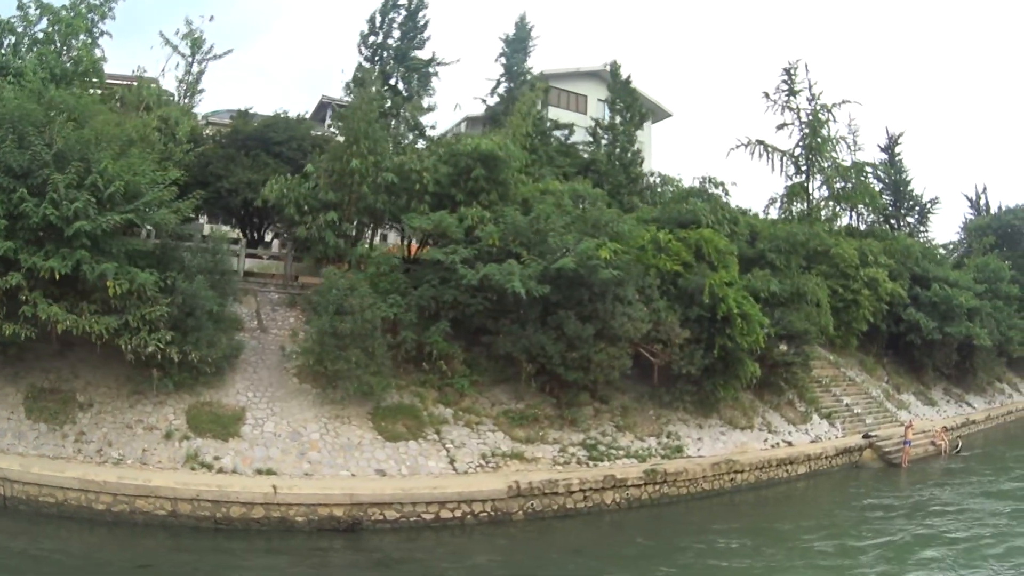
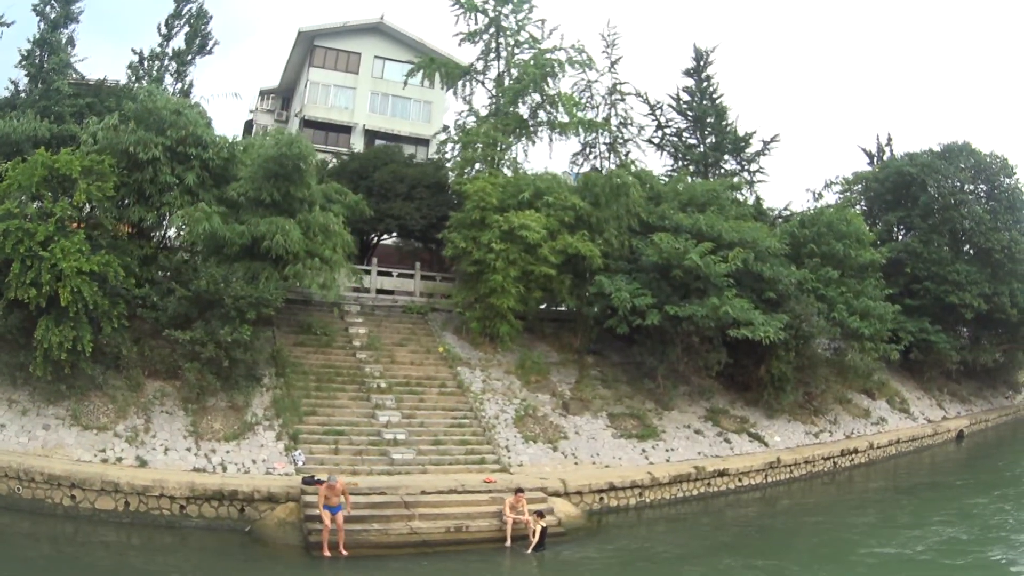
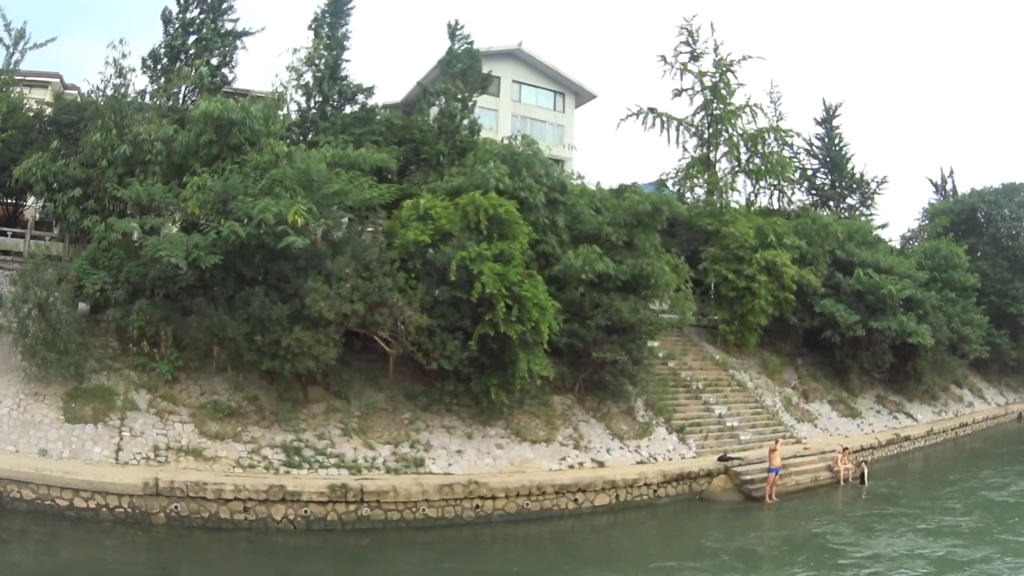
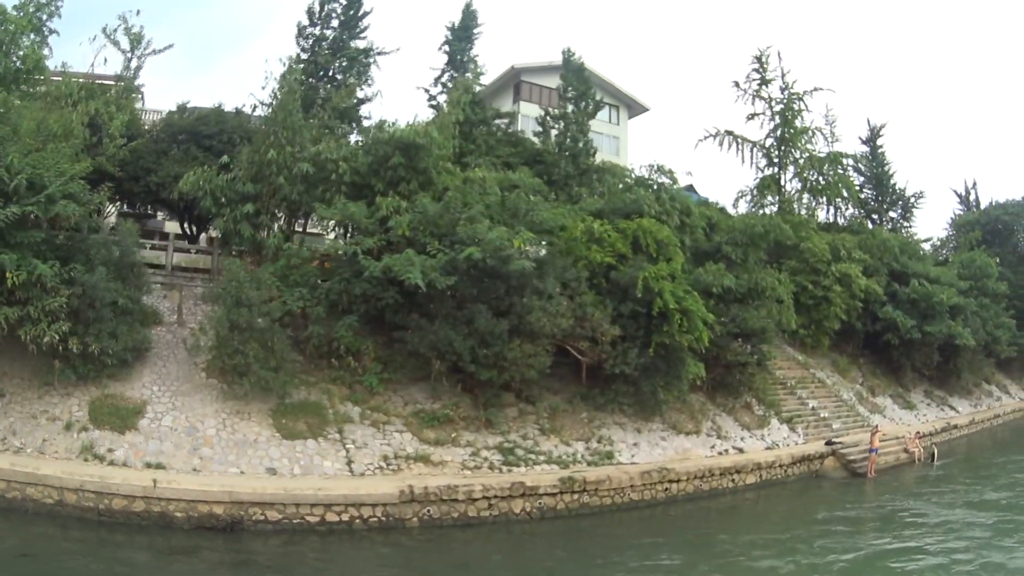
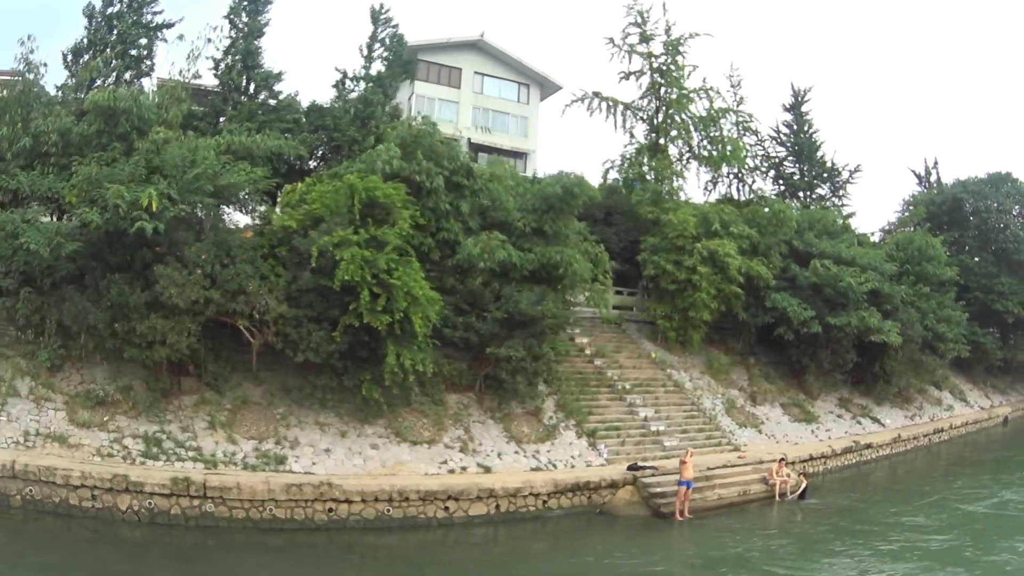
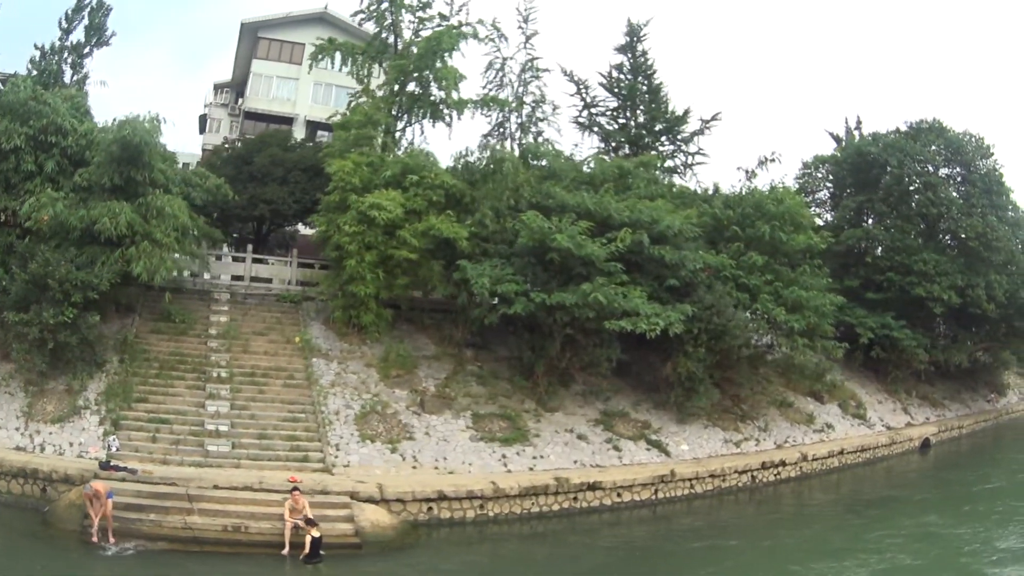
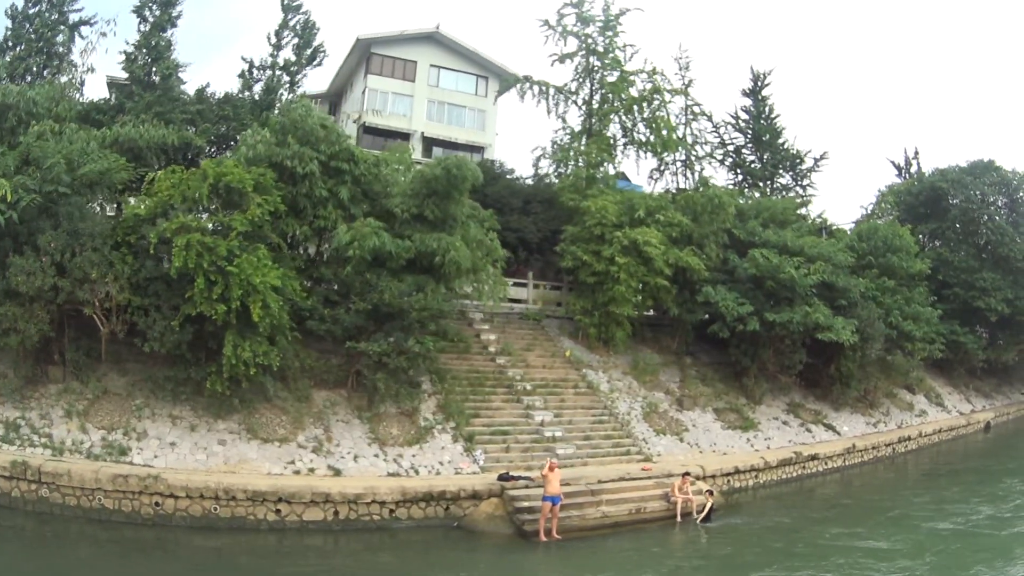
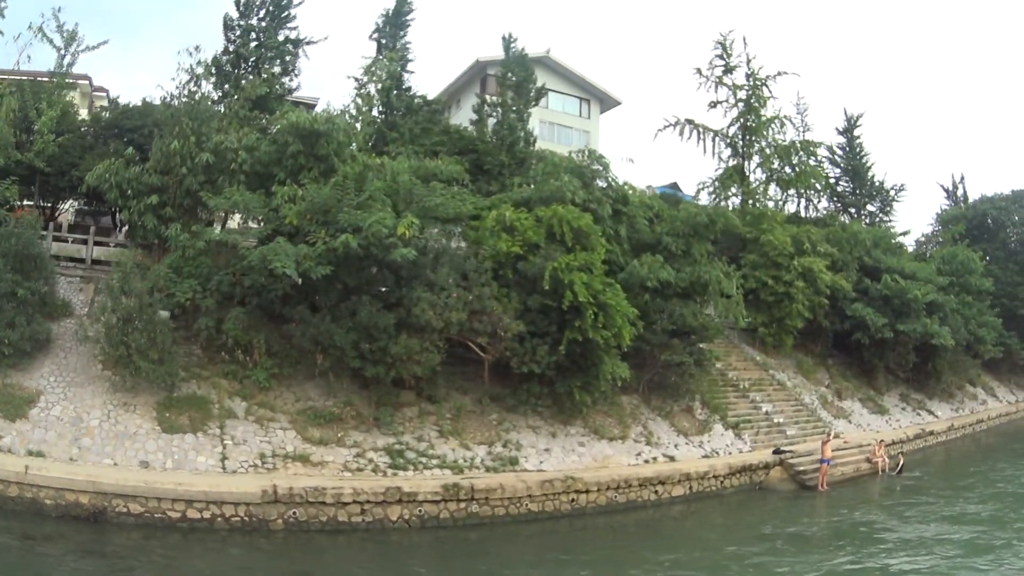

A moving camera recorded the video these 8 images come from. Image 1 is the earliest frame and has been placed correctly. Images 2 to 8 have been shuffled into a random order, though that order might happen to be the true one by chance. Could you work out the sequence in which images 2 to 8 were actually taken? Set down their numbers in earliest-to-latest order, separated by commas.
4, 8, 3, 5, 7, 2, 6
